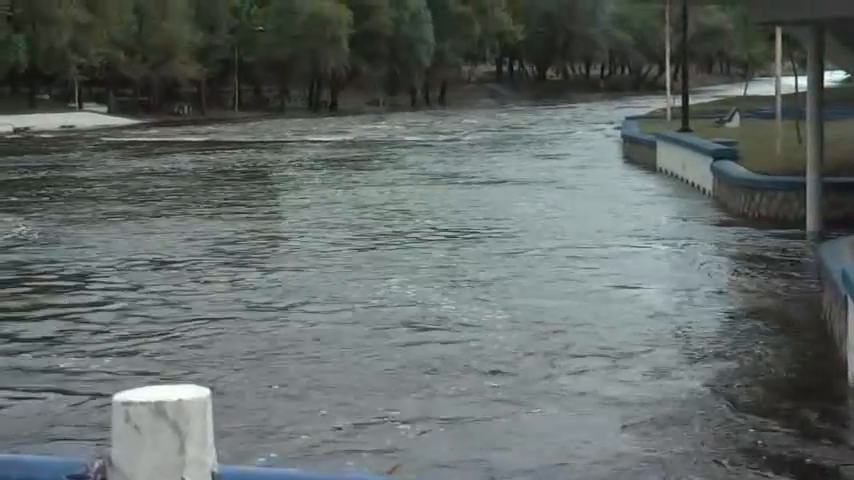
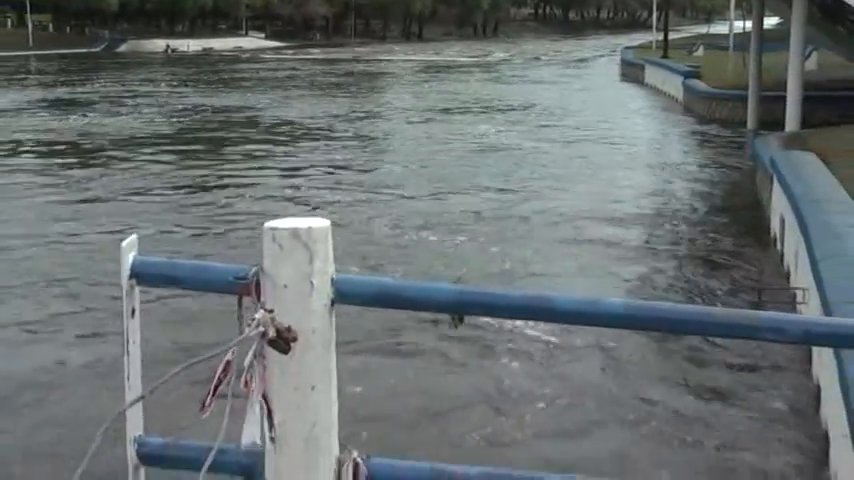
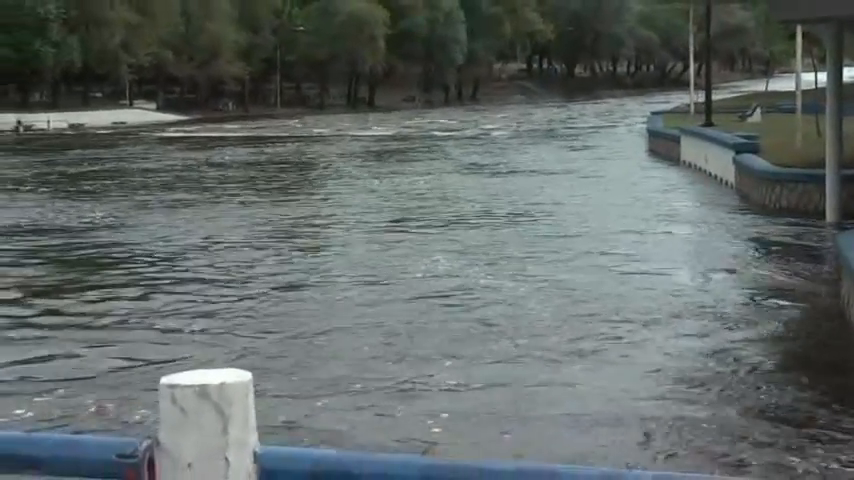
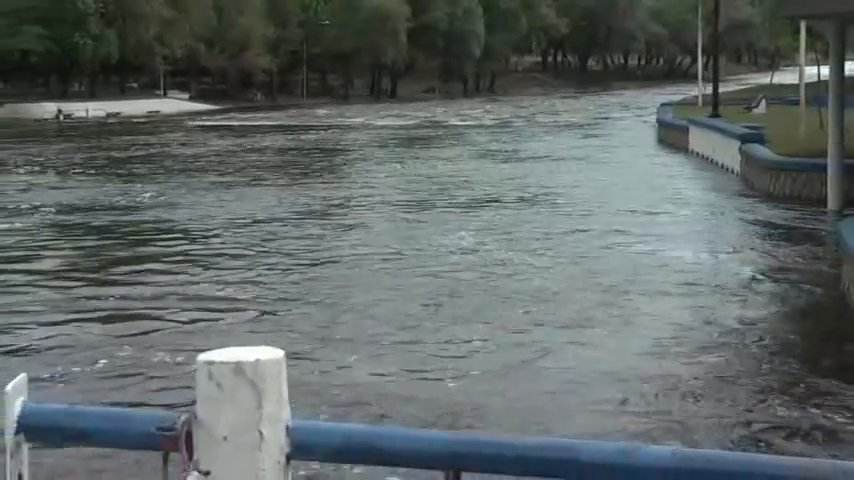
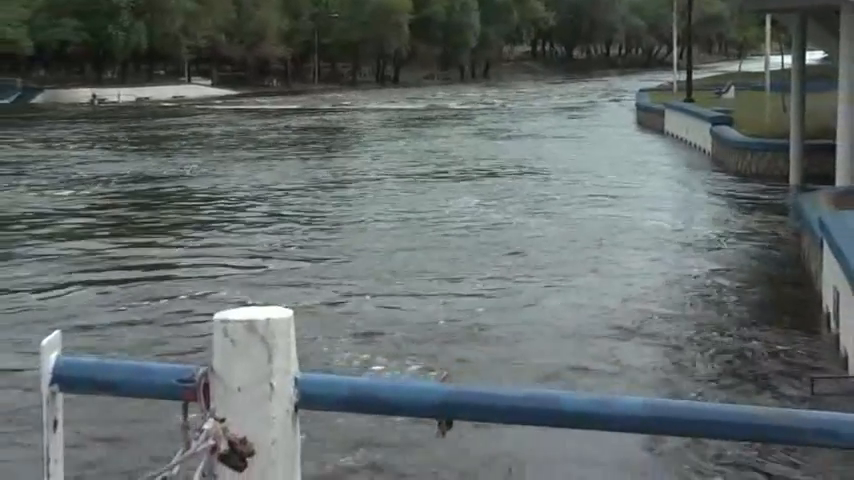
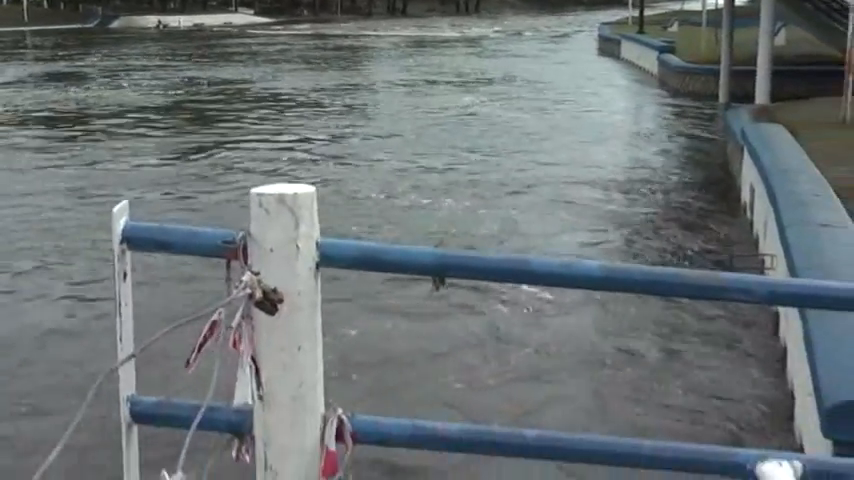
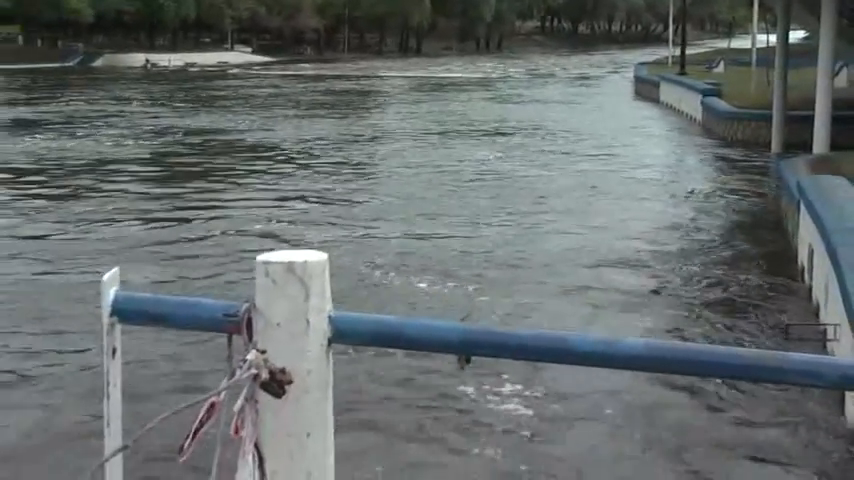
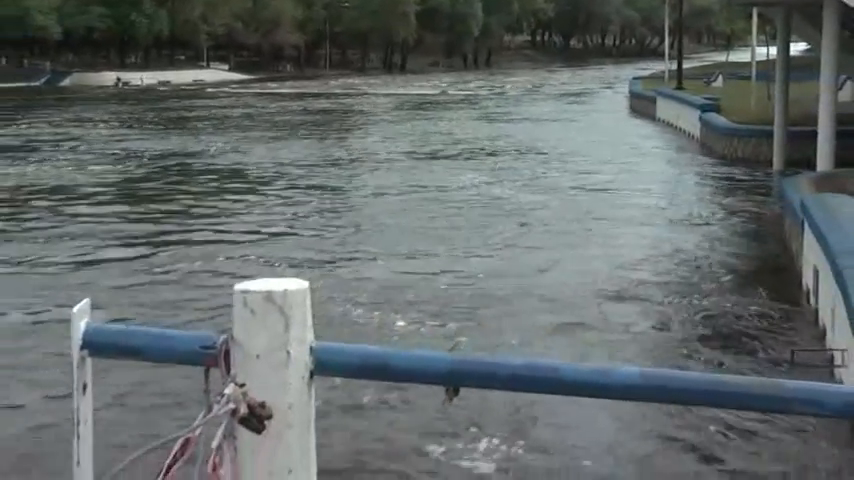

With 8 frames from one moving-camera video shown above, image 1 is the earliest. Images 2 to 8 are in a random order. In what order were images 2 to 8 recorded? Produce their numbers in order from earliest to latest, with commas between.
3, 4, 5, 8, 7, 2, 6
